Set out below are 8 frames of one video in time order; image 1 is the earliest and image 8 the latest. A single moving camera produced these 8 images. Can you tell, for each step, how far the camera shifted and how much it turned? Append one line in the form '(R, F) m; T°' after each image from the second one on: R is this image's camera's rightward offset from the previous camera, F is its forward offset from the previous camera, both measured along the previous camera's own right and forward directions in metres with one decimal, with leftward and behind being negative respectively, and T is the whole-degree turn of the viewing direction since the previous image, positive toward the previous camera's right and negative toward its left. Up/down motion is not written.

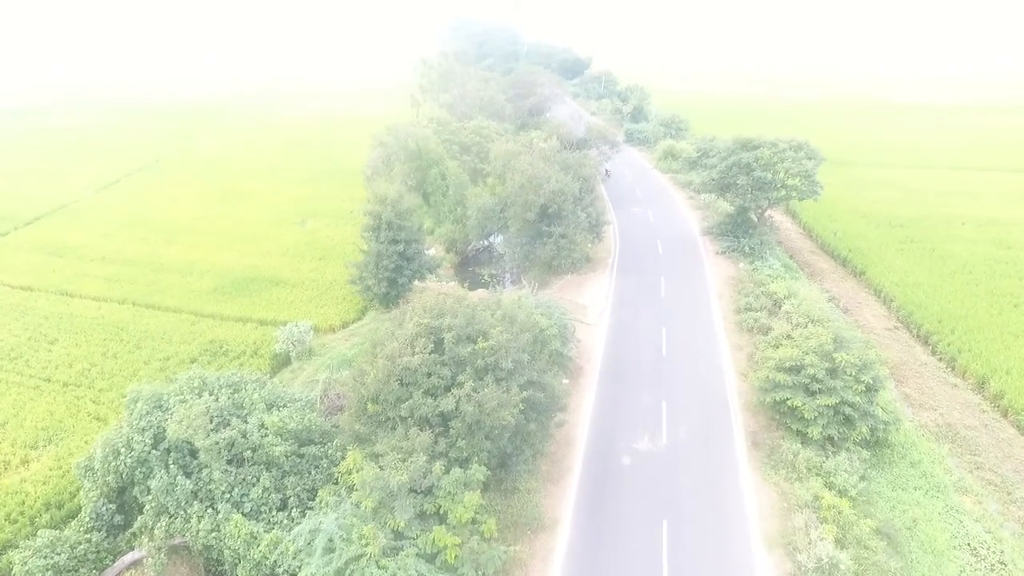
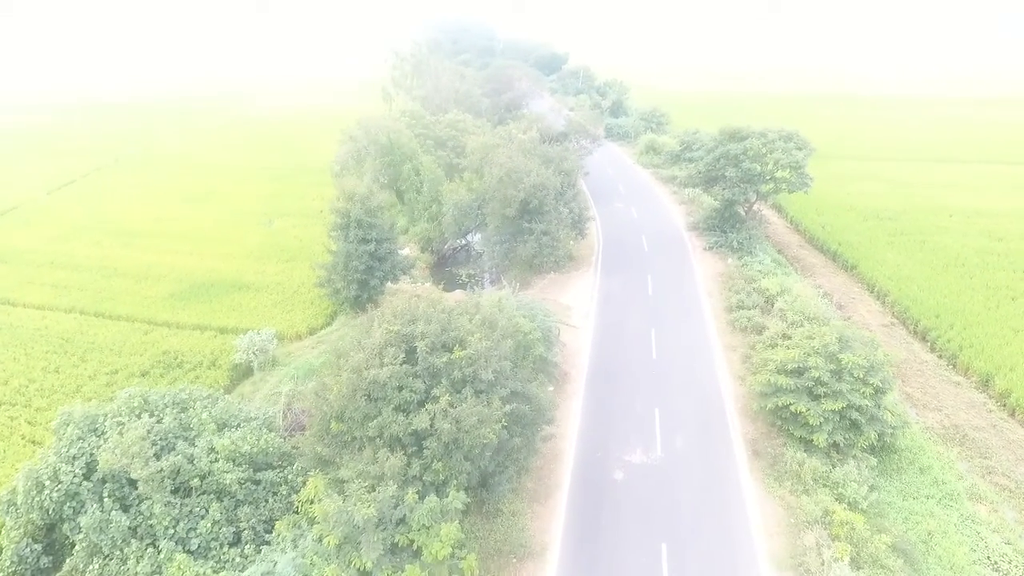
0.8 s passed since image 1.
(0.0, +1.7) m; +2°
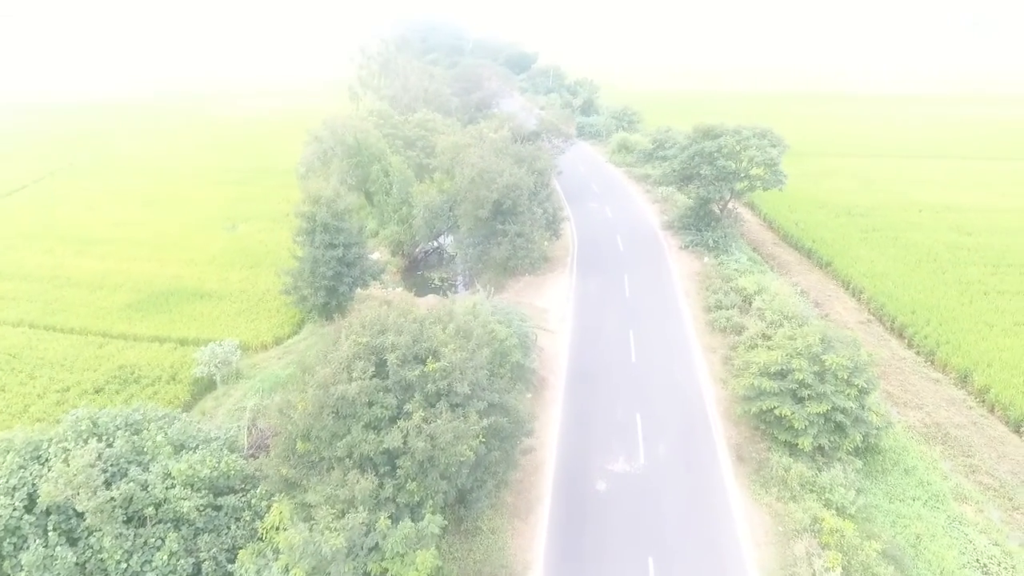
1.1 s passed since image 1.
(0.0, +0.8) m; +2°
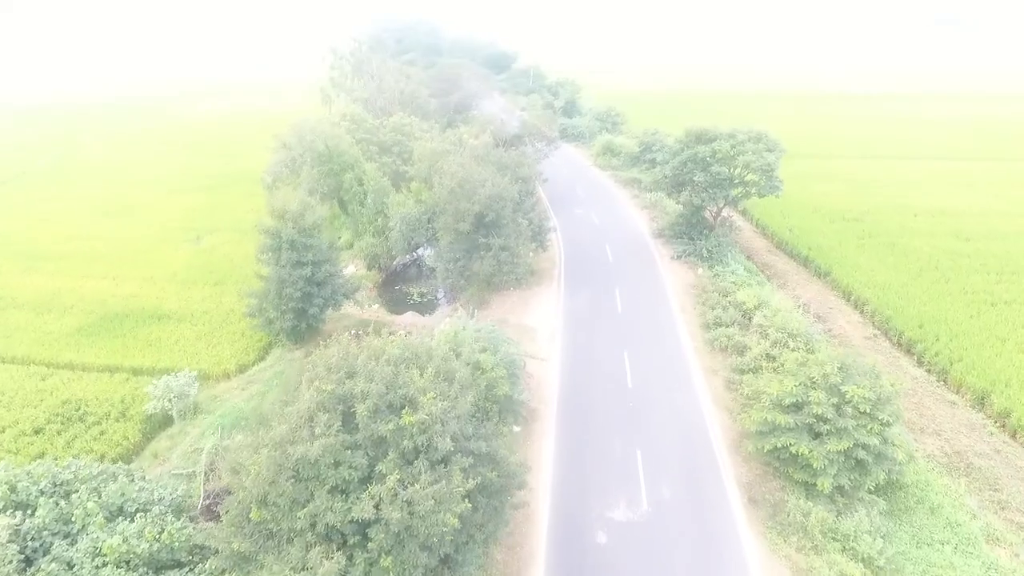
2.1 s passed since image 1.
(-0.1, +1.9) m; +2°
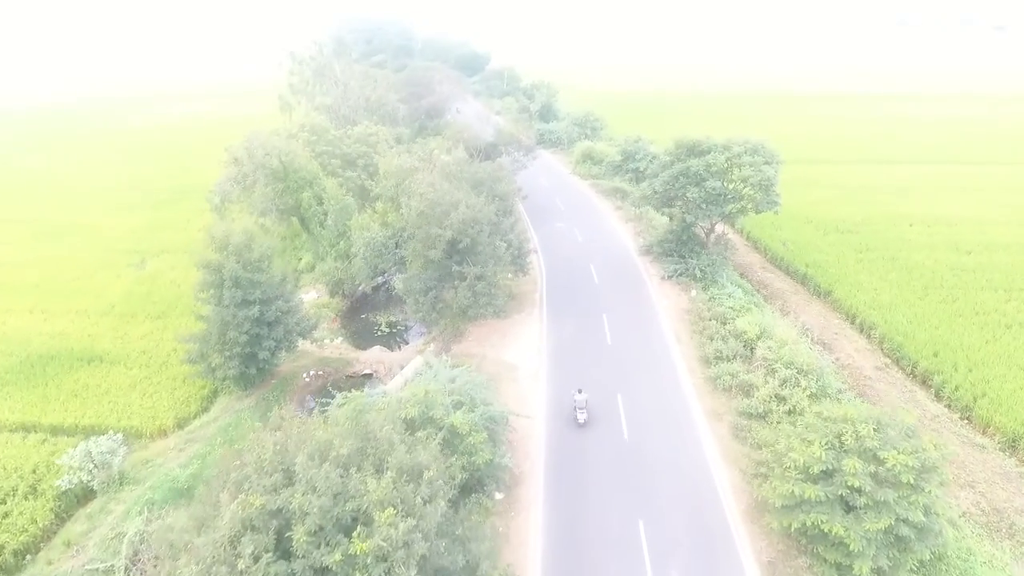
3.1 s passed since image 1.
(0.0, +2.7) m; +2°
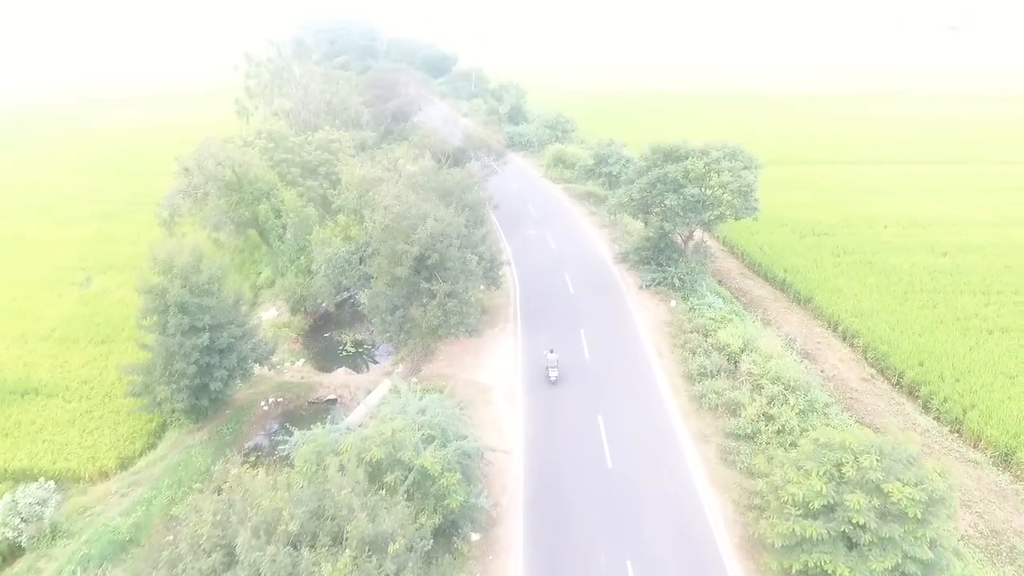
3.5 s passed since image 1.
(0.0, +1.3) m; +3°
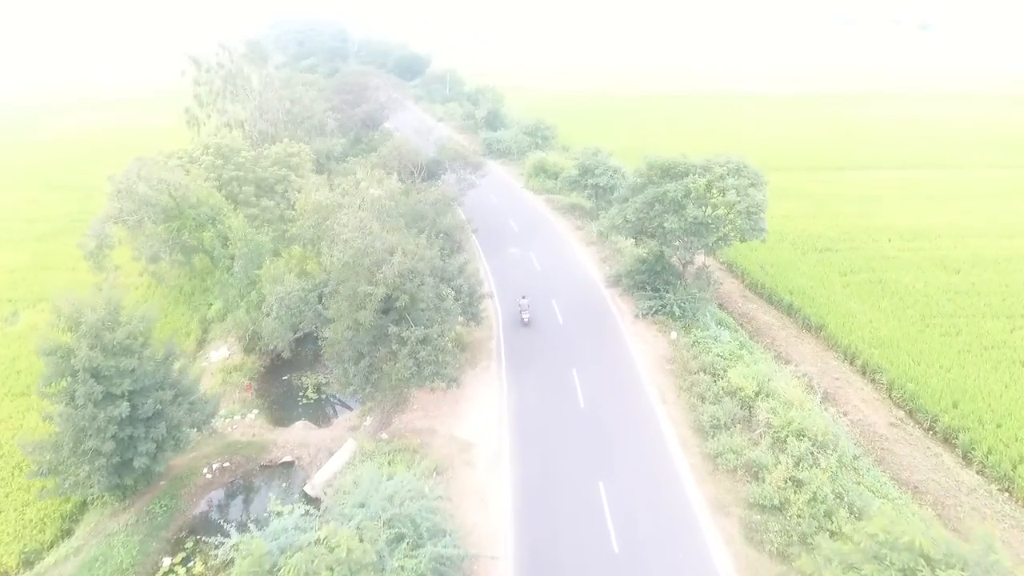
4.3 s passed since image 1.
(-0.1, +3.0) m; +2°
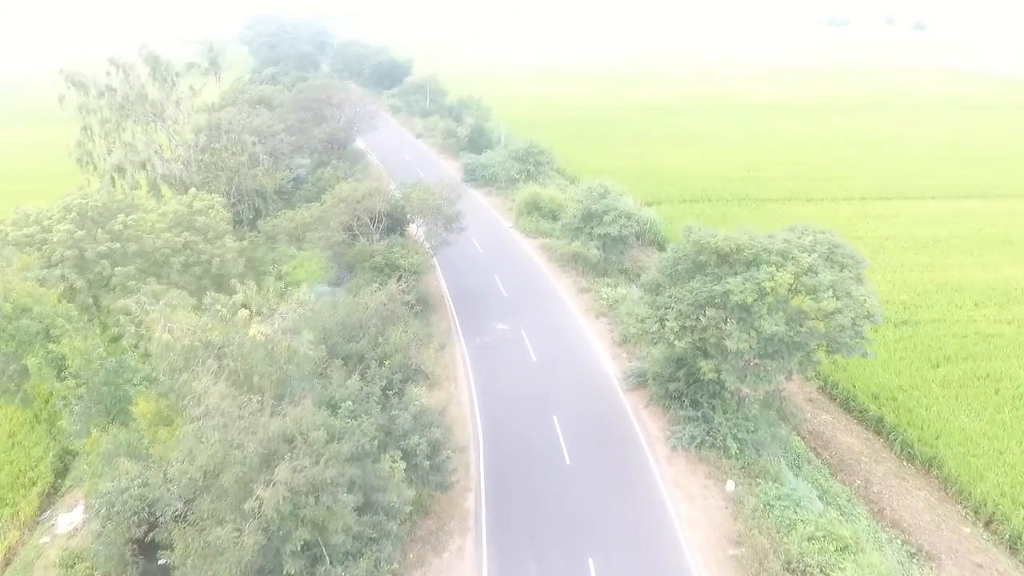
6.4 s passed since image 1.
(+0.2, +7.8) m; +1°
